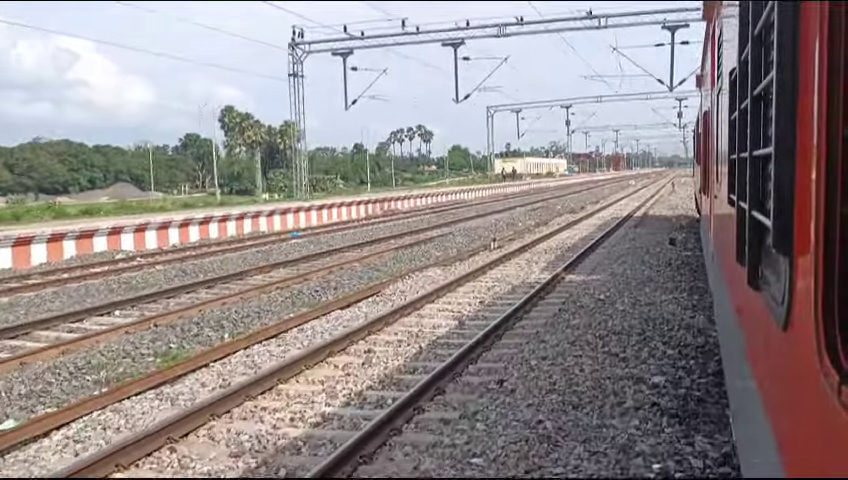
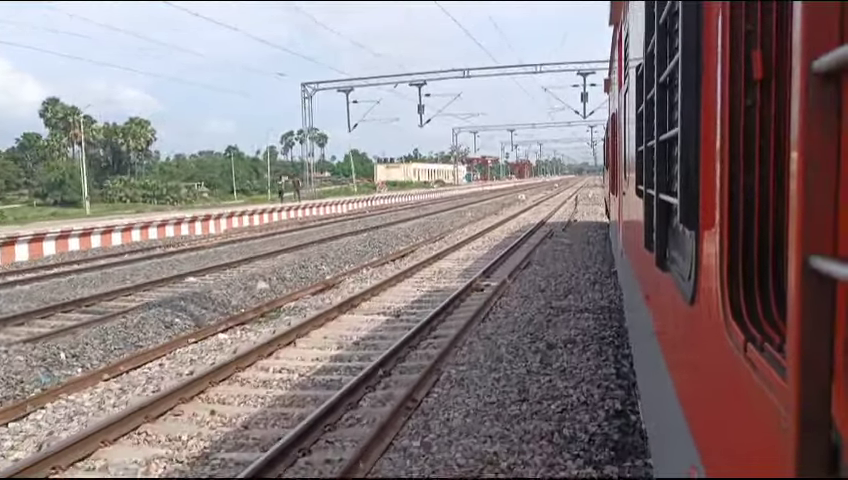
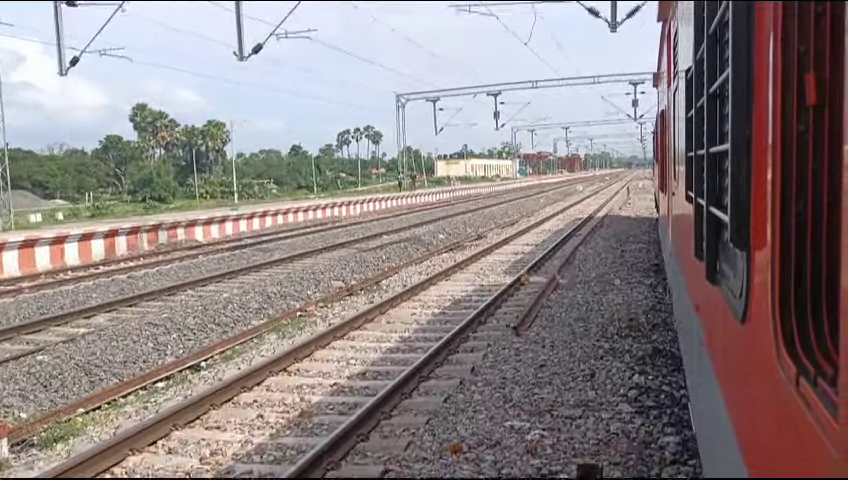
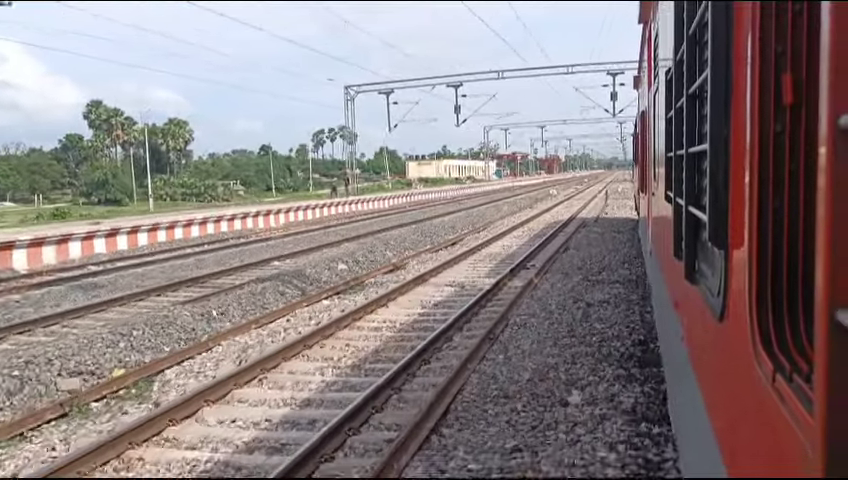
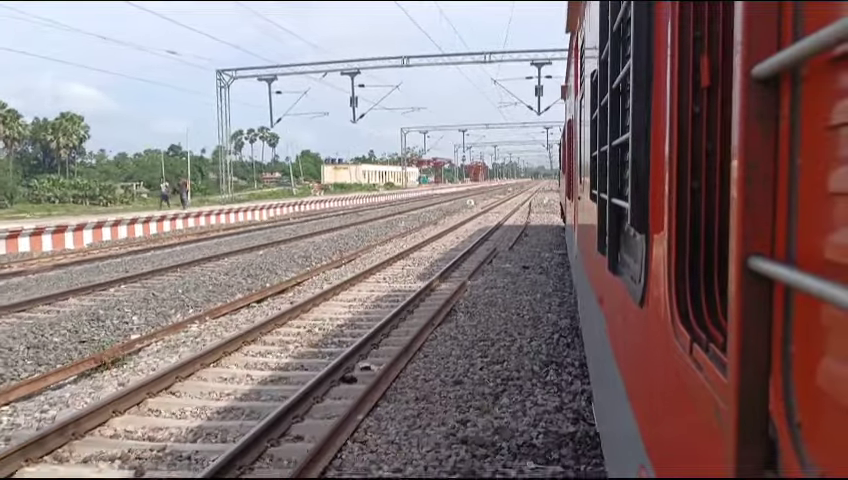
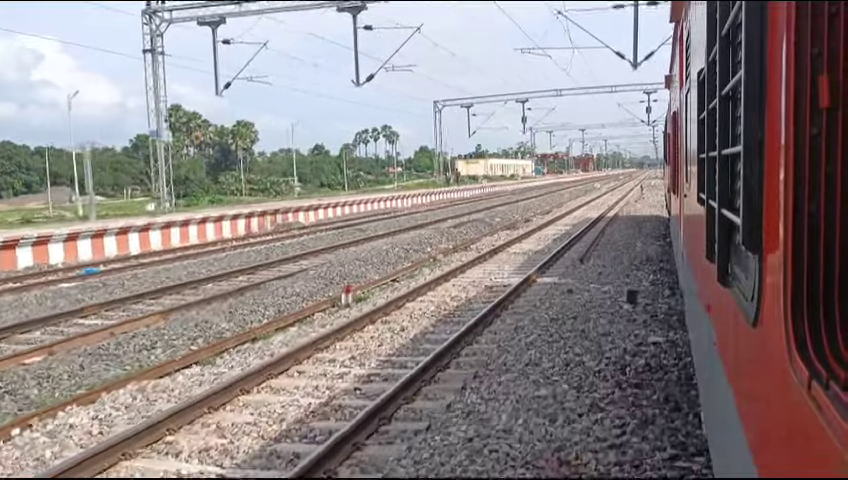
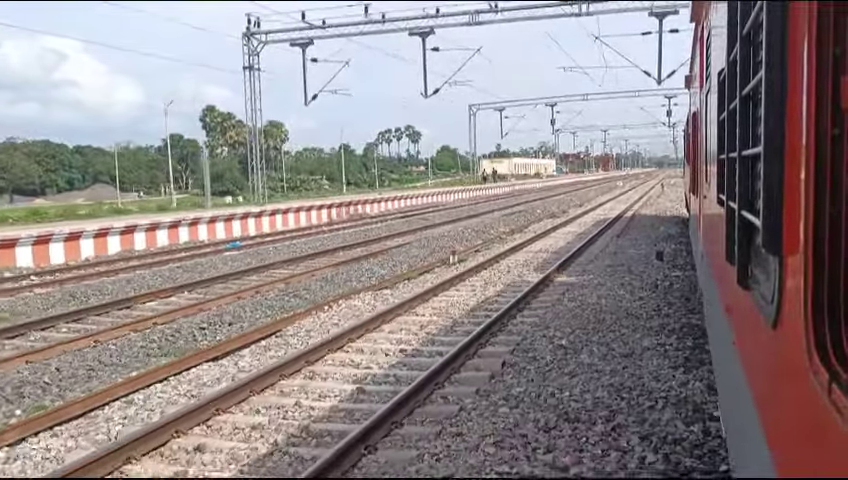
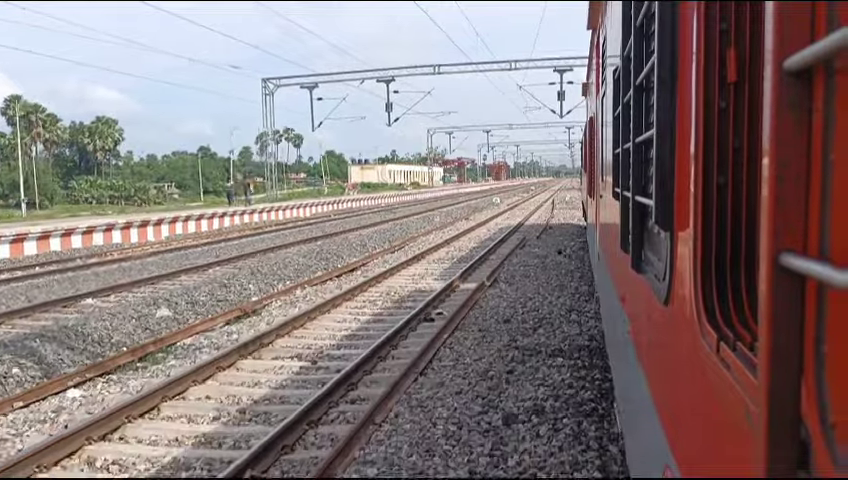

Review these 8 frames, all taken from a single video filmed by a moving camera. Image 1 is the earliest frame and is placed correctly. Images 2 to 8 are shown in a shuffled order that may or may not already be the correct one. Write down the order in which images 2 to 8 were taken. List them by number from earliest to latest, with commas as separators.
7, 6, 3, 4, 2, 8, 5
